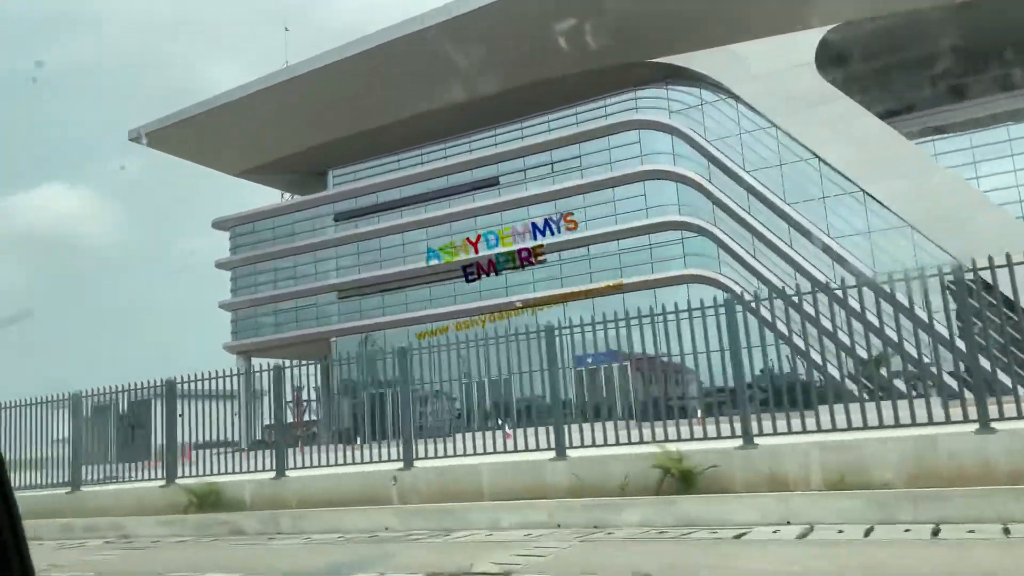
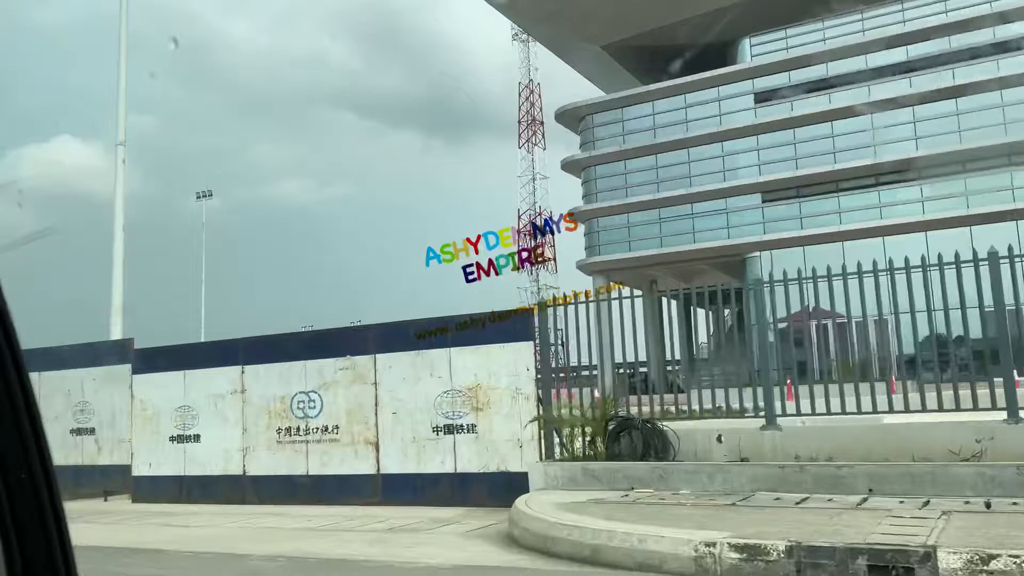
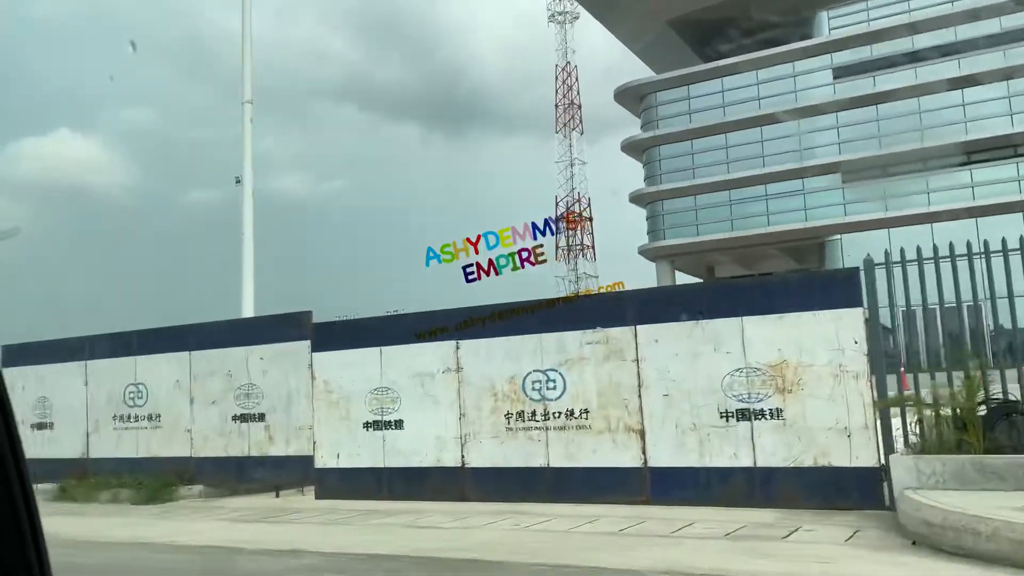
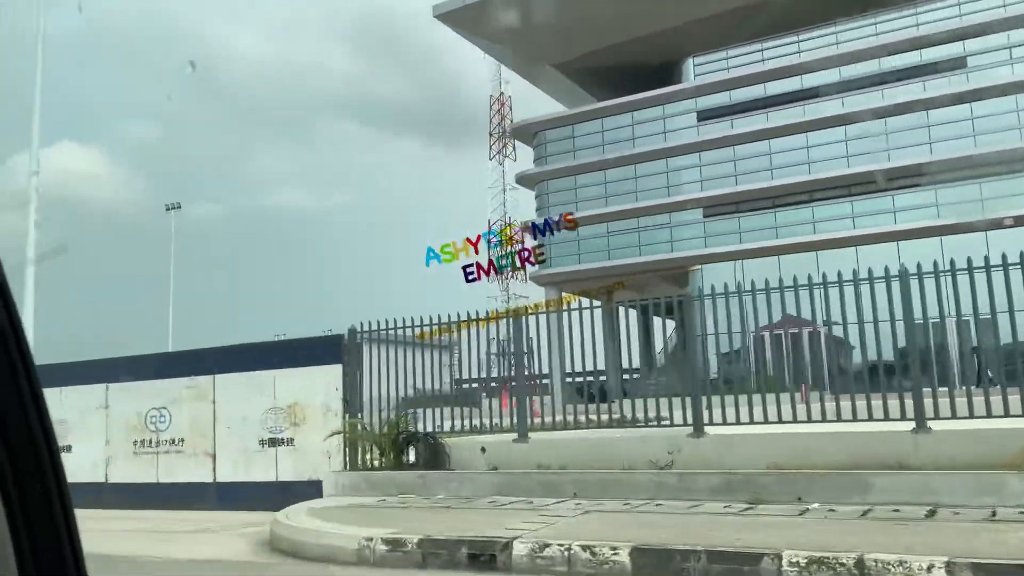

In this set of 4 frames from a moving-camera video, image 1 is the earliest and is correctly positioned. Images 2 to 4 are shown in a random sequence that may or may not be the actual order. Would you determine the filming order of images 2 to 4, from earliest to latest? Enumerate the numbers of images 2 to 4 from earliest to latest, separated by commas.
4, 2, 3
